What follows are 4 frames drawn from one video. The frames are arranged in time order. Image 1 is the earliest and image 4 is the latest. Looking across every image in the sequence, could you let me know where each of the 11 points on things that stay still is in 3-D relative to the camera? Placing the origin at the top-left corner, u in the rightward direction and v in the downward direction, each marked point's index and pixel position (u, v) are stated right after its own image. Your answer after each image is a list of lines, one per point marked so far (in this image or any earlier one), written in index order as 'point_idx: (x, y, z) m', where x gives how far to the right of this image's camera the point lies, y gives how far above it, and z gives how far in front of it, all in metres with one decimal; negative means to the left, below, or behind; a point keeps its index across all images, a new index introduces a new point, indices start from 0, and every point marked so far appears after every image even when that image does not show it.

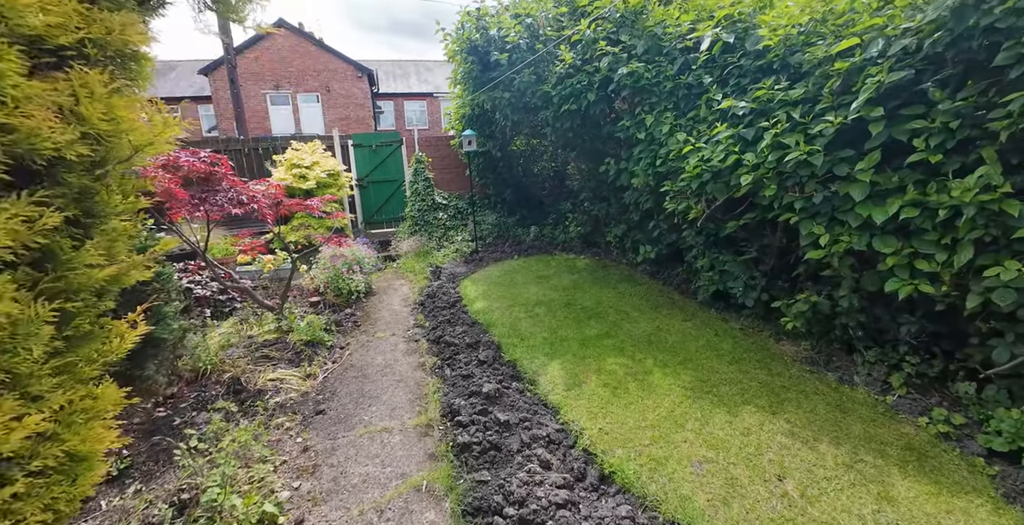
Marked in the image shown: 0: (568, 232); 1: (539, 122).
0: (+0.8, +0.4, +6.0) m
1: (+0.3, +1.4, +4.6) m
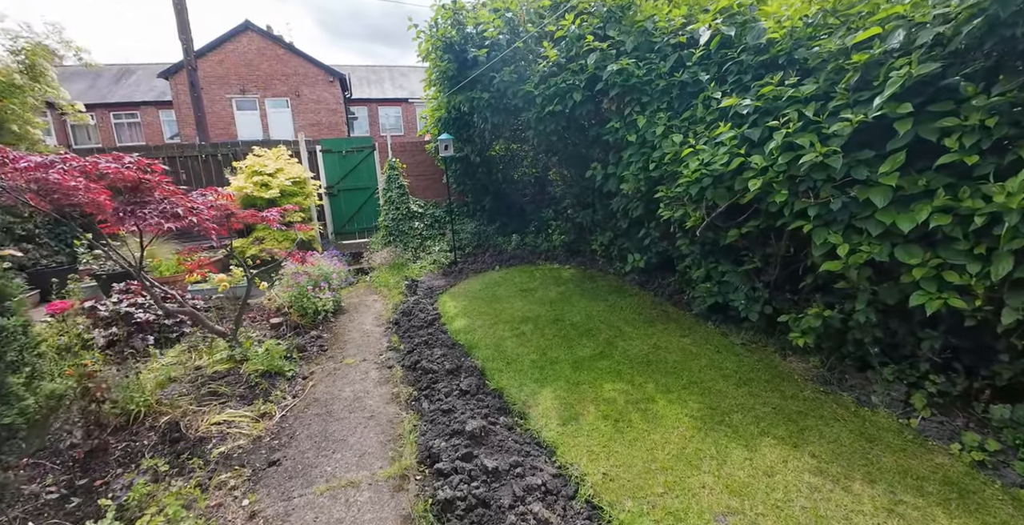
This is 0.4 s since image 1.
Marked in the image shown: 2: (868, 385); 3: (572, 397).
0: (+0.5, +0.3, +5.7) m
1: (+0.1, +1.3, +4.3) m
2: (+2.1, -0.7, +2.6) m
3: (+0.3, -0.8, +2.5) m
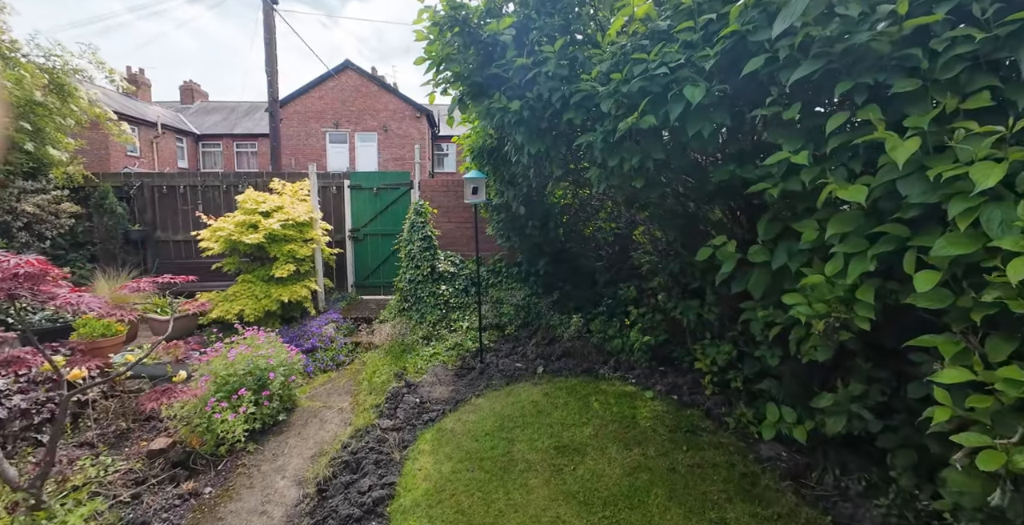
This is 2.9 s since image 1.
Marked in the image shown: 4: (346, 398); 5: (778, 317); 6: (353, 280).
0: (+1.0, -0.6, +3.7) m
1: (+0.4, +0.6, +2.5) m
2: (+1.8, -1.5, +0.2) m
3: (+0.1, -1.3, +0.5) m
4: (-1.3, -1.0, +3.3) m
5: (+1.1, -0.2, +1.8) m
6: (-2.0, -0.2, +5.5) m
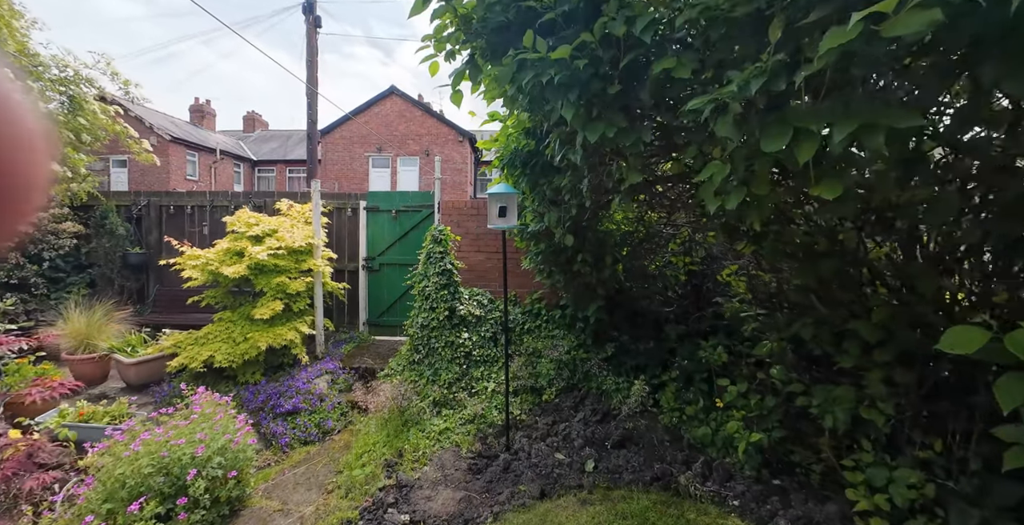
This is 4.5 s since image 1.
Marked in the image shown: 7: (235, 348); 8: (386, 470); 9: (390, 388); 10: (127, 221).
0: (+1.2, -1.0, +2.5) m
1: (+0.5, +0.4, +1.5) m
2: (+1.7, -1.6, -1.0) m
3: (0.0, -1.4, -0.6) m
4: (-1.1, -1.3, +2.4) m
5: (+1.1, -0.4, +0.7) m
6: (-1.6, -0.6, +4.6) m
7: (-2.1, -0.6, +3.3) m
8: (-0.7, -1.2, +2.5) m
9: (-0.9, -0.9, +3.4) m
10: (-4.6, +0.5, +5.2) m
